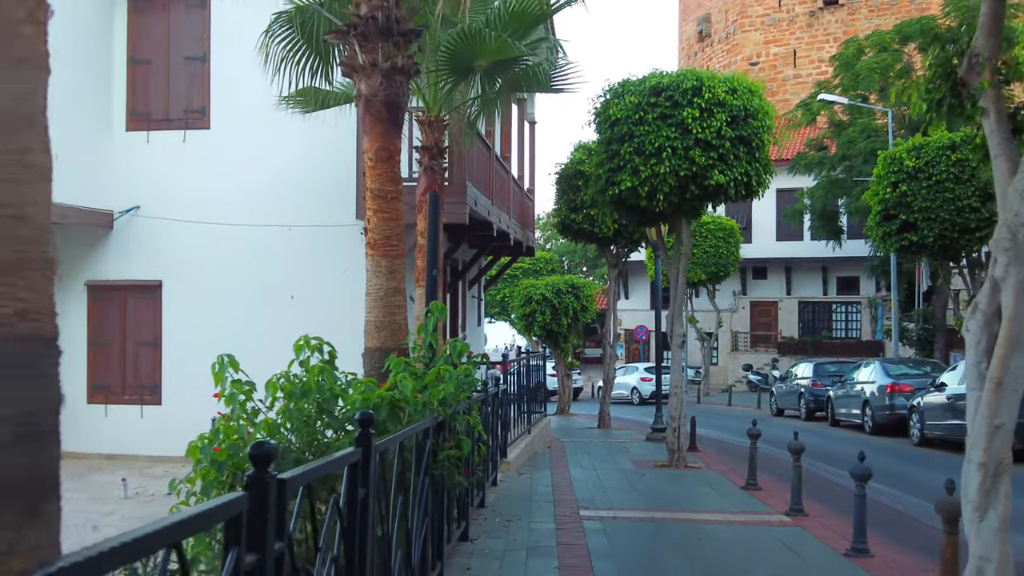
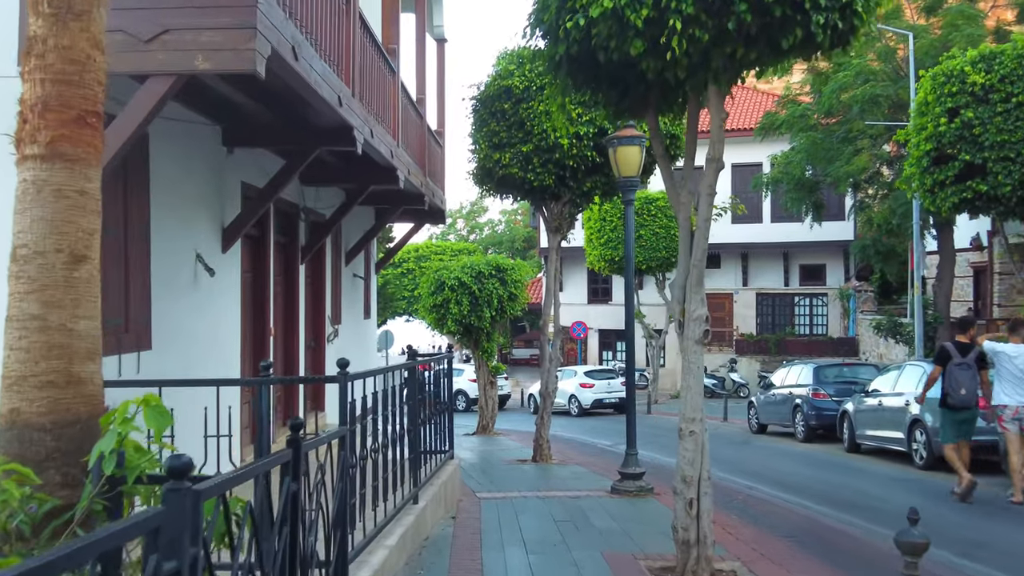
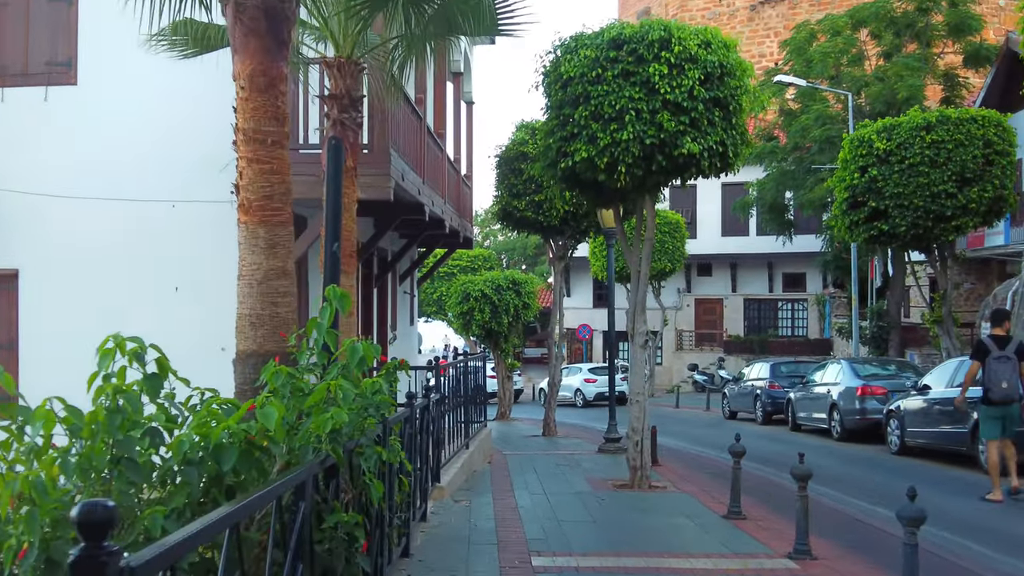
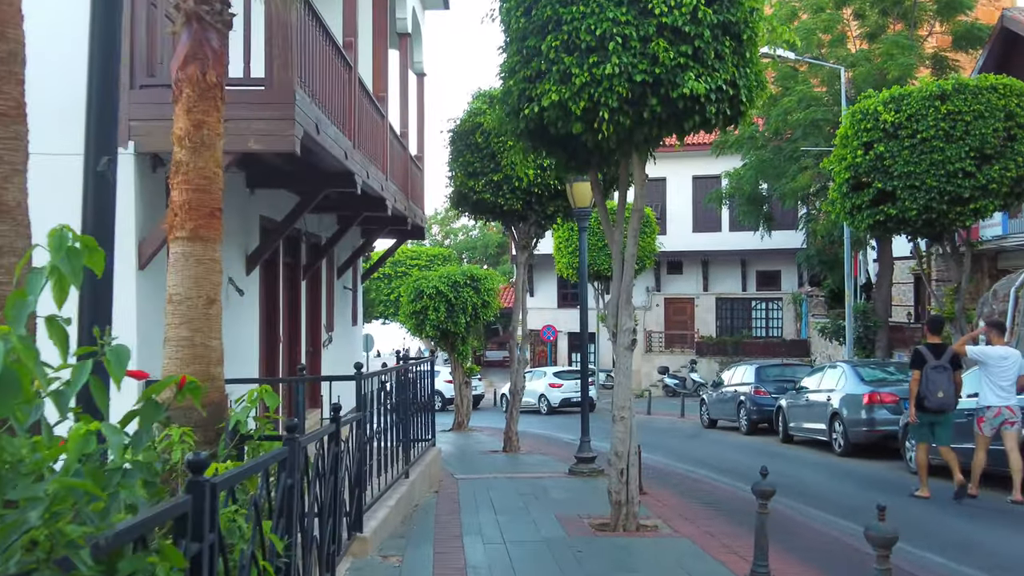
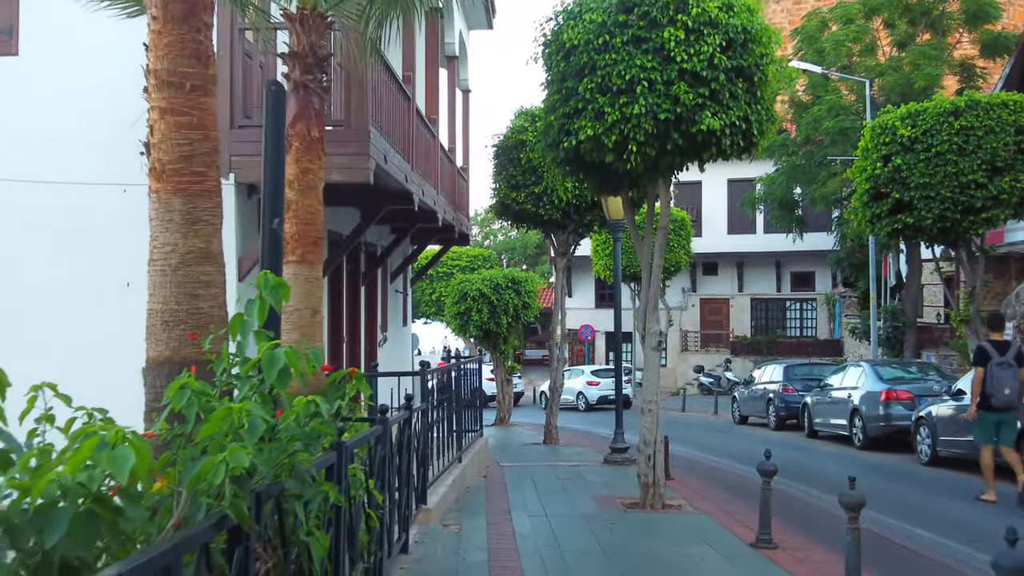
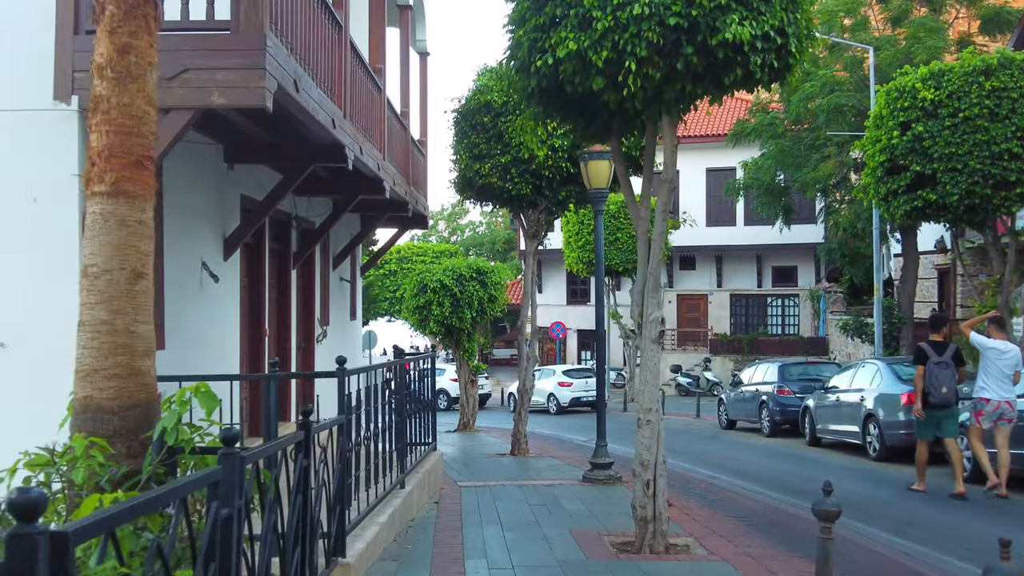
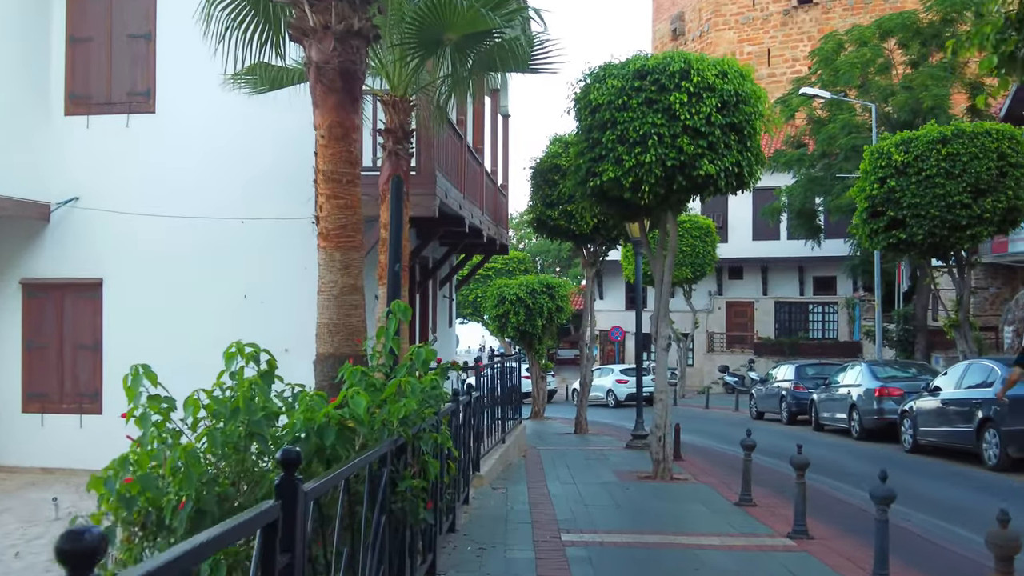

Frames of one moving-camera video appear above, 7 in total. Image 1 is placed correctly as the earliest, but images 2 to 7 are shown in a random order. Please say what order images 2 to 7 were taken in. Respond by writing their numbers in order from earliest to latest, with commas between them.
7, 3, 5, 4, 6, 2
